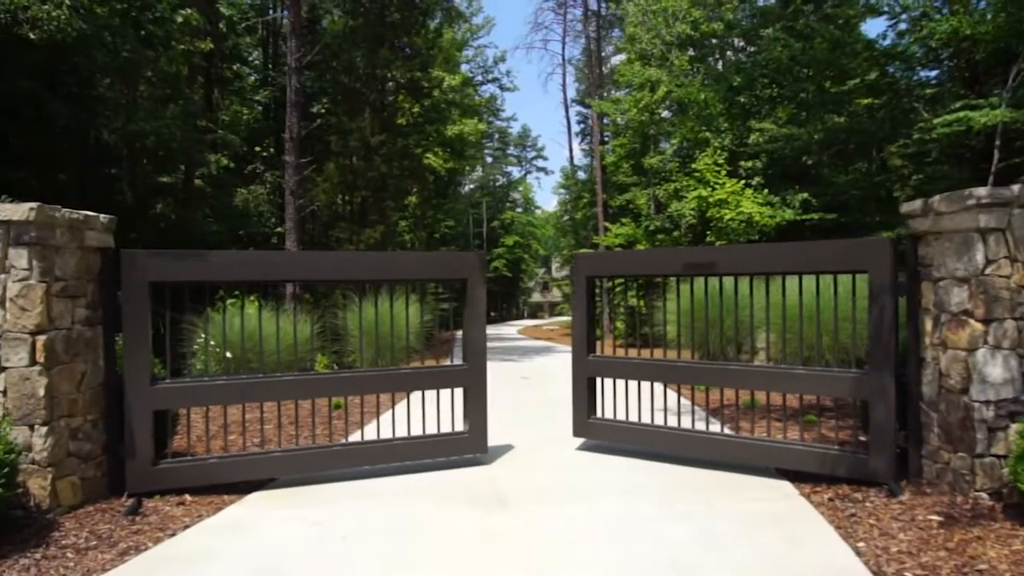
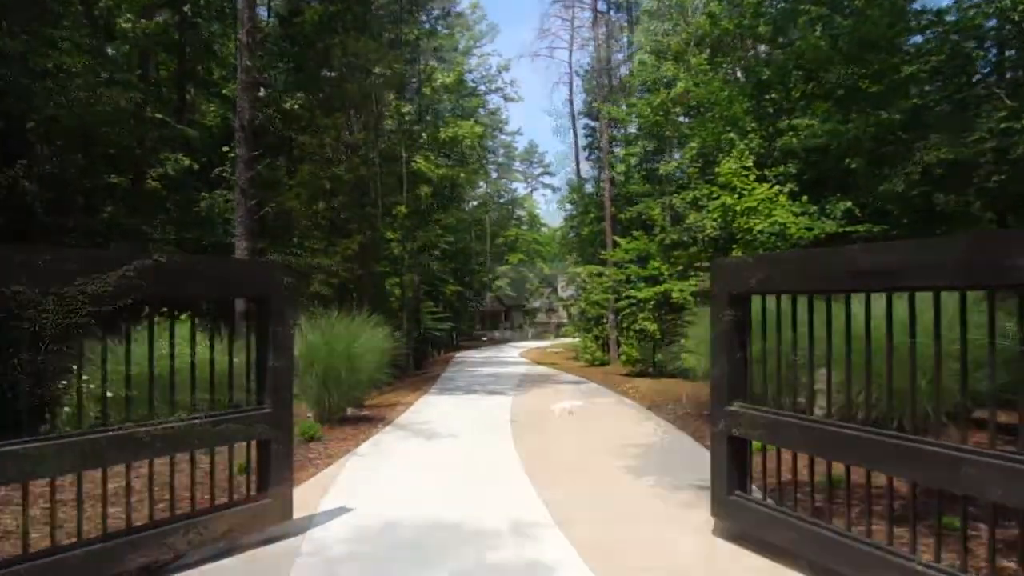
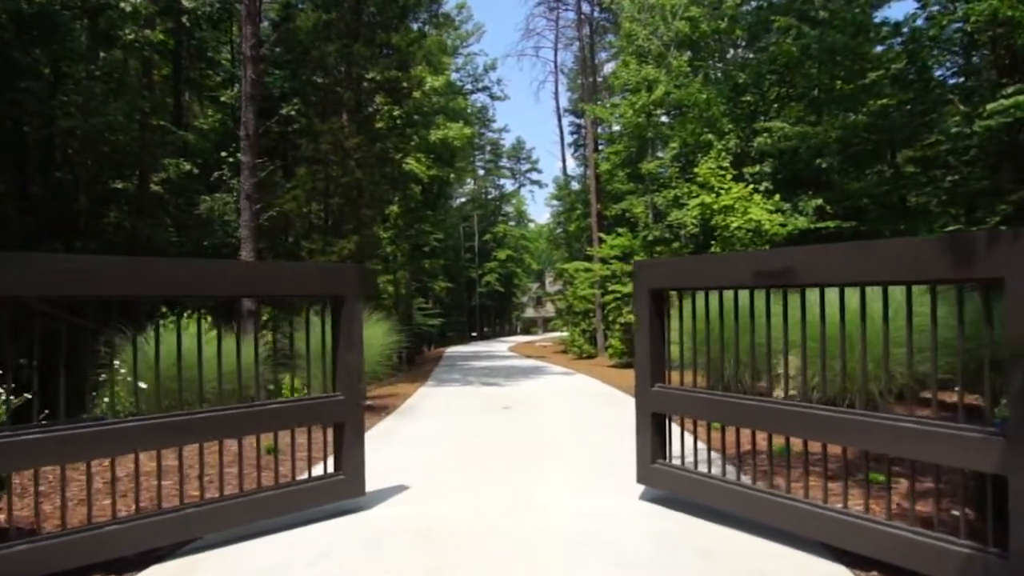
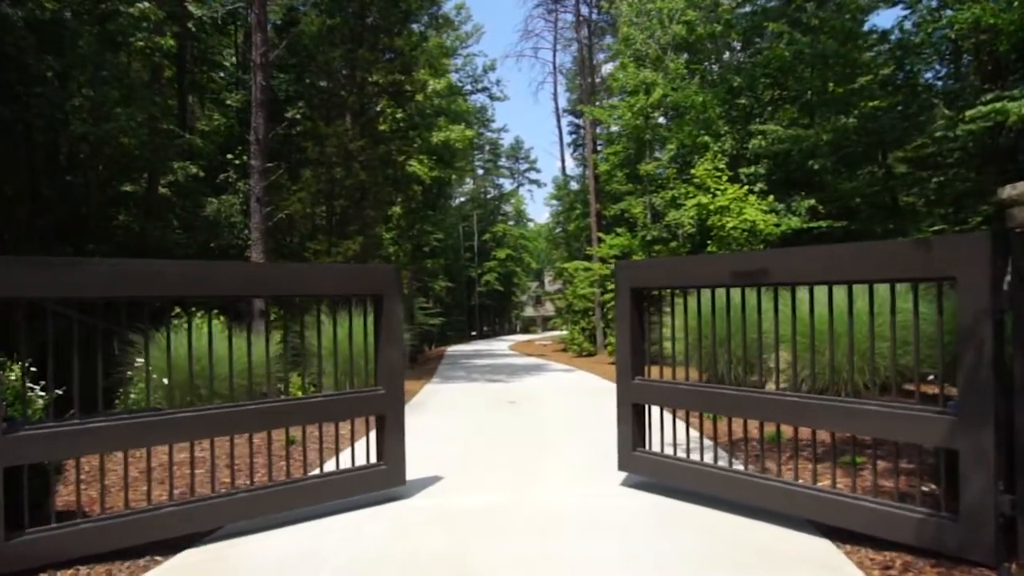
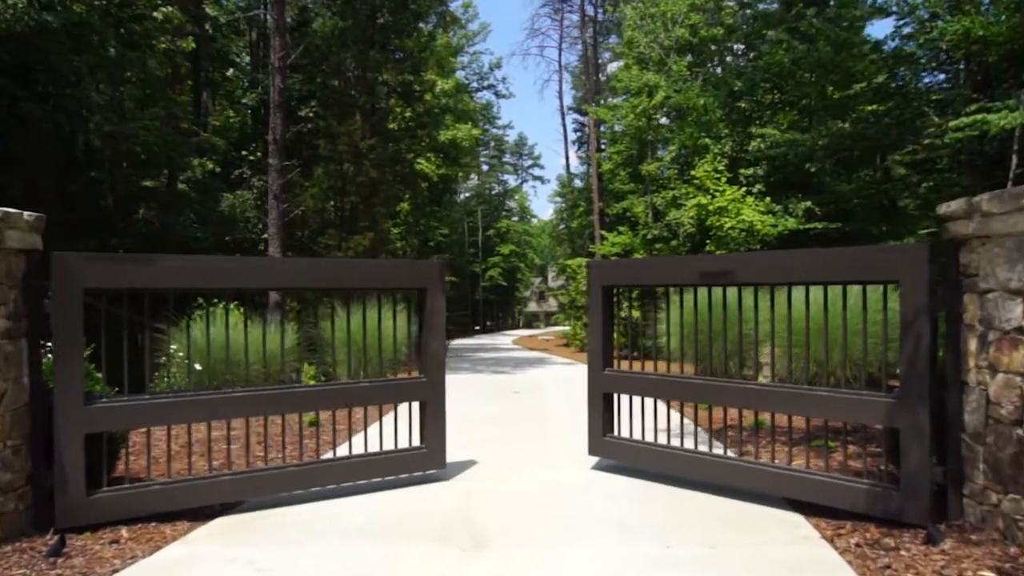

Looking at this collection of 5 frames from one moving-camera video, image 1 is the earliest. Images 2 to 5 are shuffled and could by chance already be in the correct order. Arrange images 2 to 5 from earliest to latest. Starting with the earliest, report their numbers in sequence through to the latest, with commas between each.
5, 4, 3, 2
